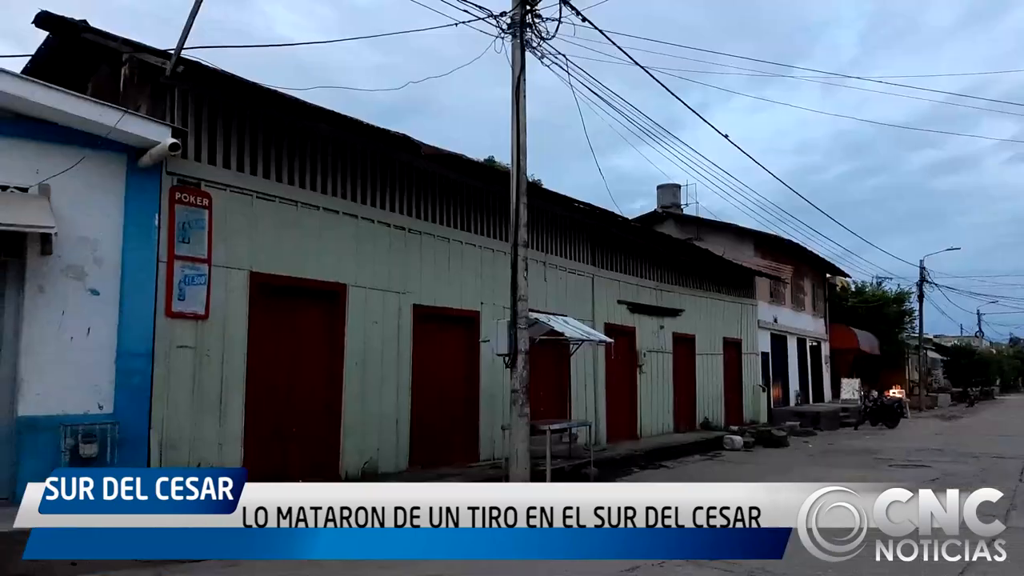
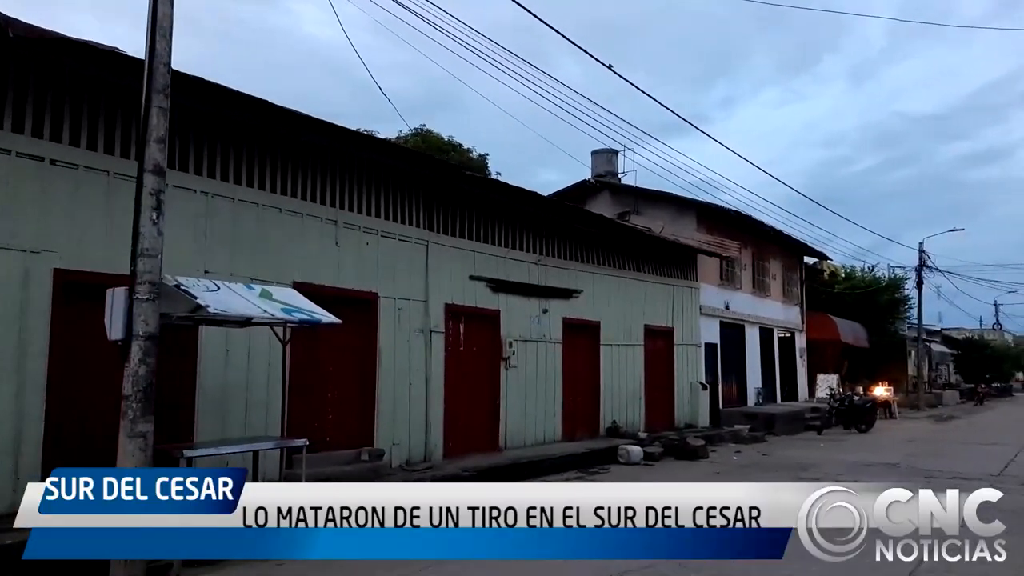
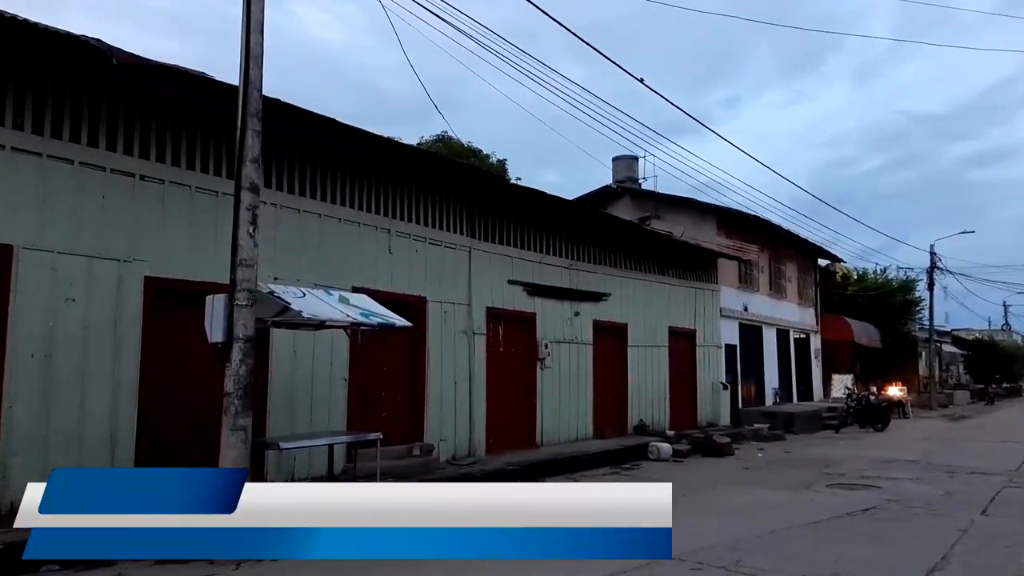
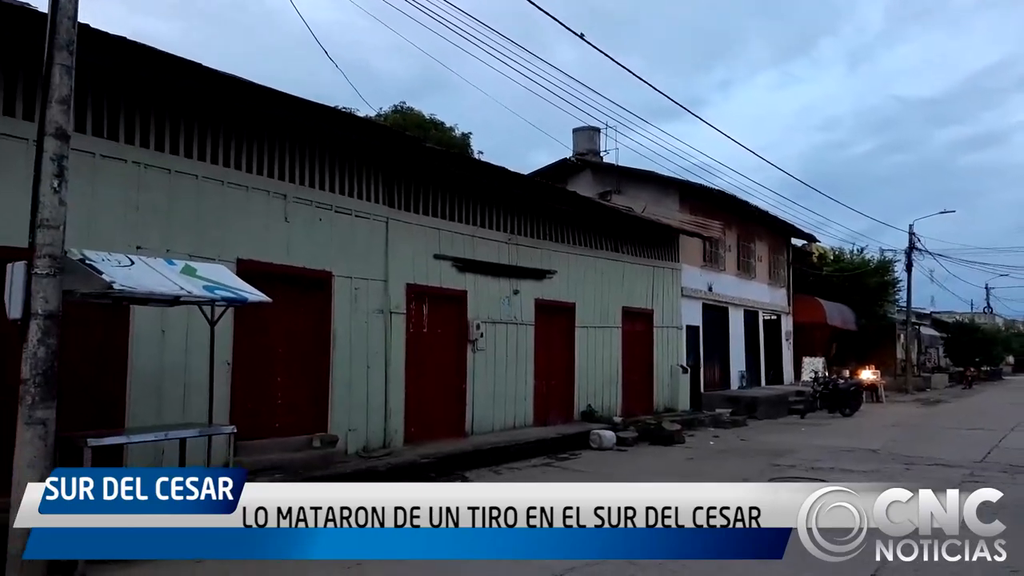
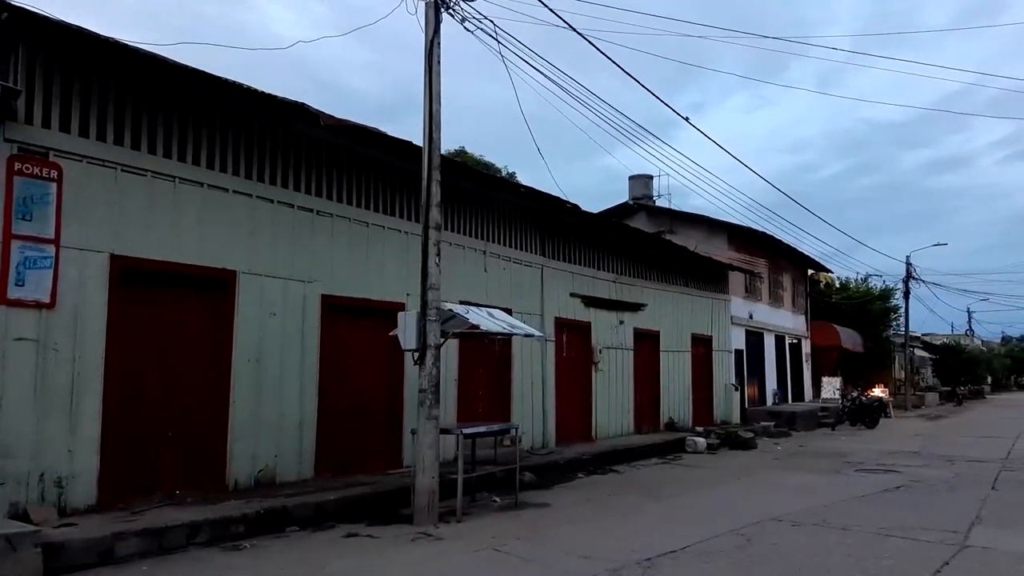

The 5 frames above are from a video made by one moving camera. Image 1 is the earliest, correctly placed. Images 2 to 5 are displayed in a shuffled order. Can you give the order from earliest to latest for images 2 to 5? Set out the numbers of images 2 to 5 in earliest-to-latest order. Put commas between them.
5, 3, 2, 4
